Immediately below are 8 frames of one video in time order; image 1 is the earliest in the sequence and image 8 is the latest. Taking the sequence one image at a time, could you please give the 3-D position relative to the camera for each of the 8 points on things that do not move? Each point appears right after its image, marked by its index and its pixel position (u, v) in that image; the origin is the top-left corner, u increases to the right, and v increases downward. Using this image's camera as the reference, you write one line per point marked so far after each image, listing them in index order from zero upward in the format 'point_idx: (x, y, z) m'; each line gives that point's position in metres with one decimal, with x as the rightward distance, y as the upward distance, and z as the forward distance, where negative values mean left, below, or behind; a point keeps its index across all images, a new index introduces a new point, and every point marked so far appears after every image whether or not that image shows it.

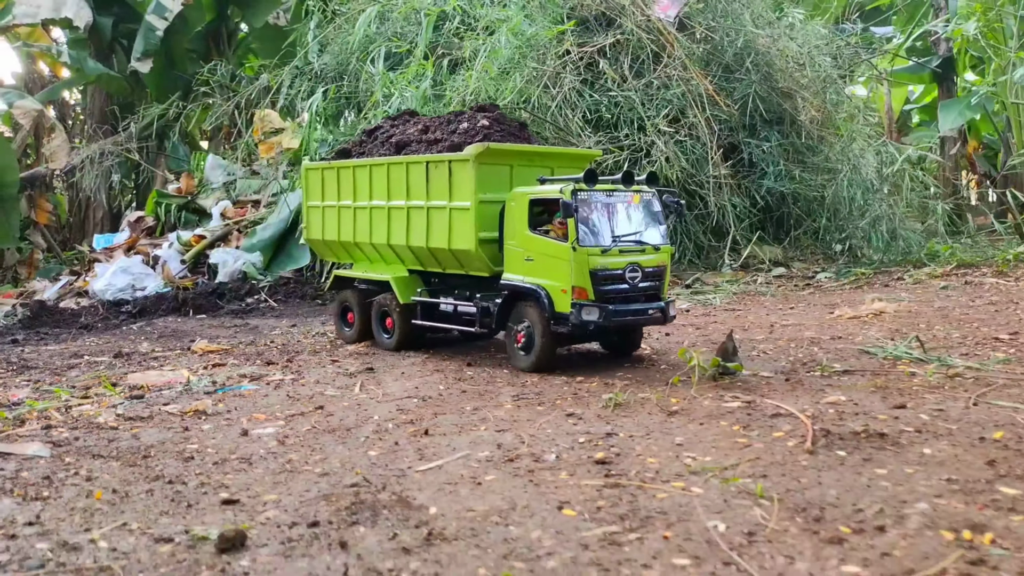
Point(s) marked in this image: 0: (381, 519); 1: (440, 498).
0: (-0.5, -1.0, +4.0) m
1: (-0.3, -0.9, +4.2) m
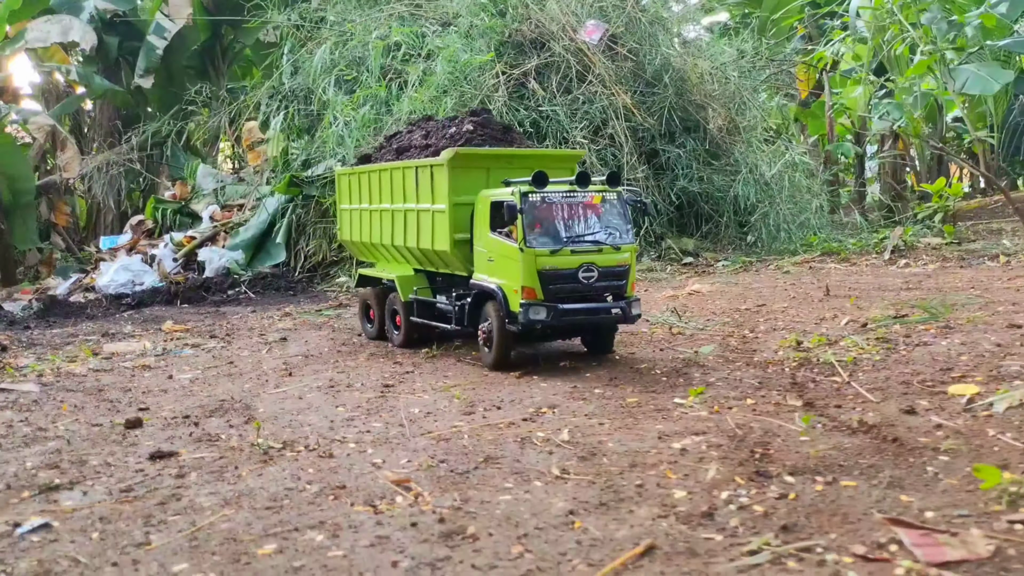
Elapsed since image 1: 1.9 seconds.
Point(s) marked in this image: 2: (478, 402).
0: (-1.9, -0.8, +6.4) m
1: (-1.7, -0.8, +6.6) m
2: (-0.2, -0.7, +6.1) m
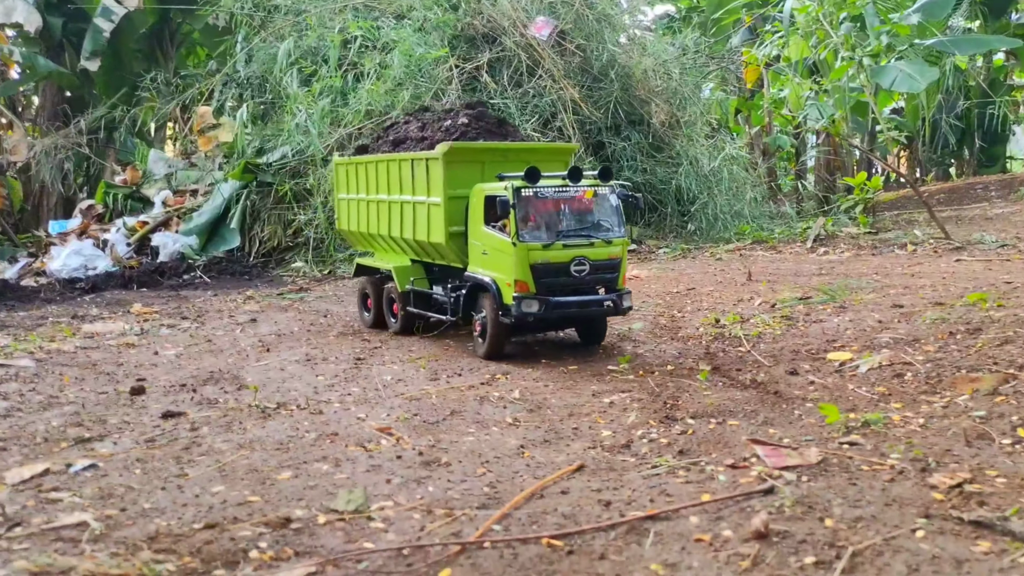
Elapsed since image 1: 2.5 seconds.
0: (-2.2, -0.7, +7.3) m
1: (-2.0, -0.7, +7.6) m
2: (-0.5, -0.6, +7.1) m
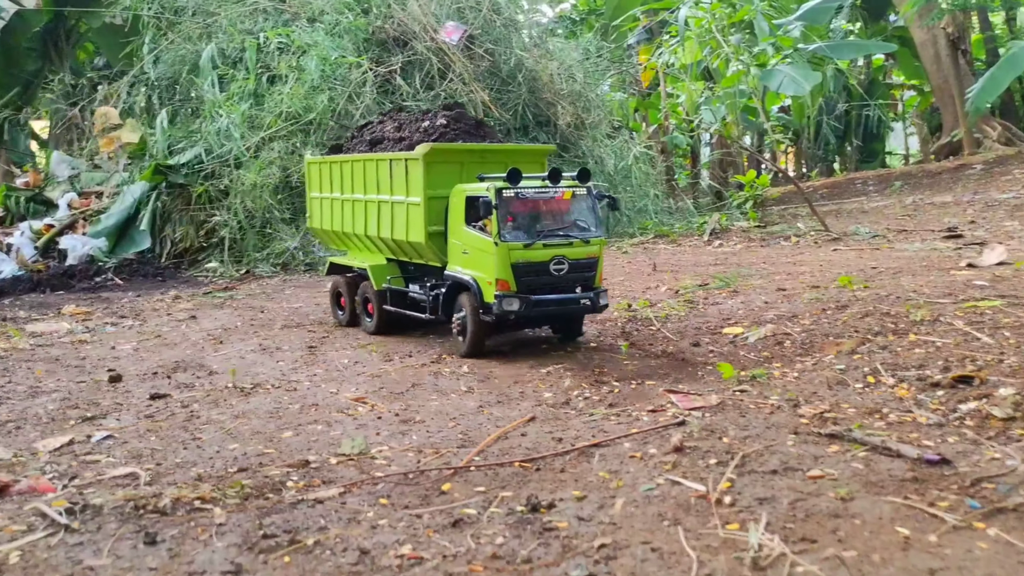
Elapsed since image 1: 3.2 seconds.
0: (-2.7, -0.7, +8.1) m
1: (-2.5, -0.7, +8.4) m
2: (-1.0, -0.5, +8.1) m
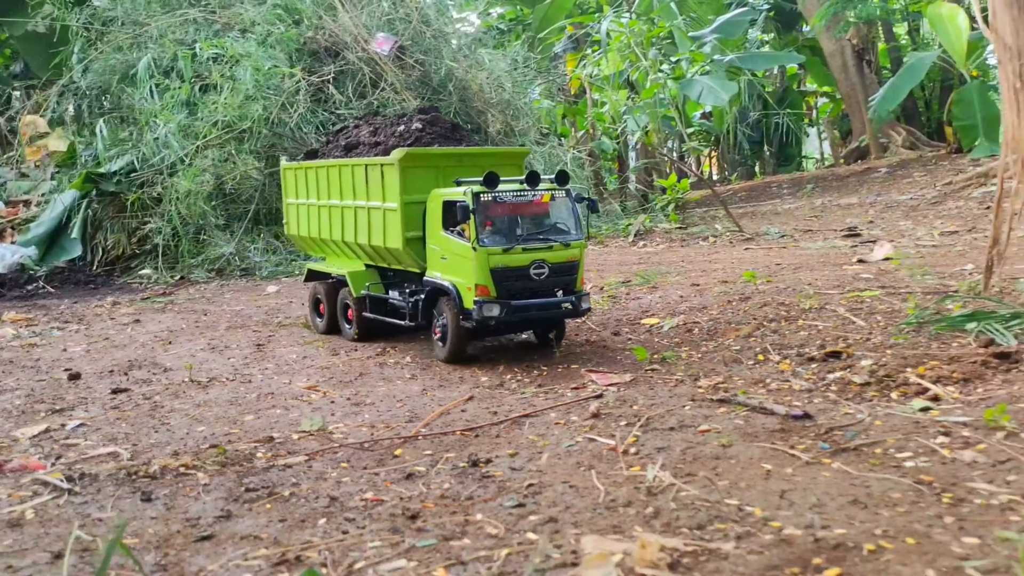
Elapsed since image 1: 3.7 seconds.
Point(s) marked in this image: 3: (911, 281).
0: (-3.3, -0.7, +8.6) m
1: (-3.1, -0.7, +8.9) m
2: (-1.6, -0.5, +8.7) m
3: (+3.5, +0.1, +8.4) m
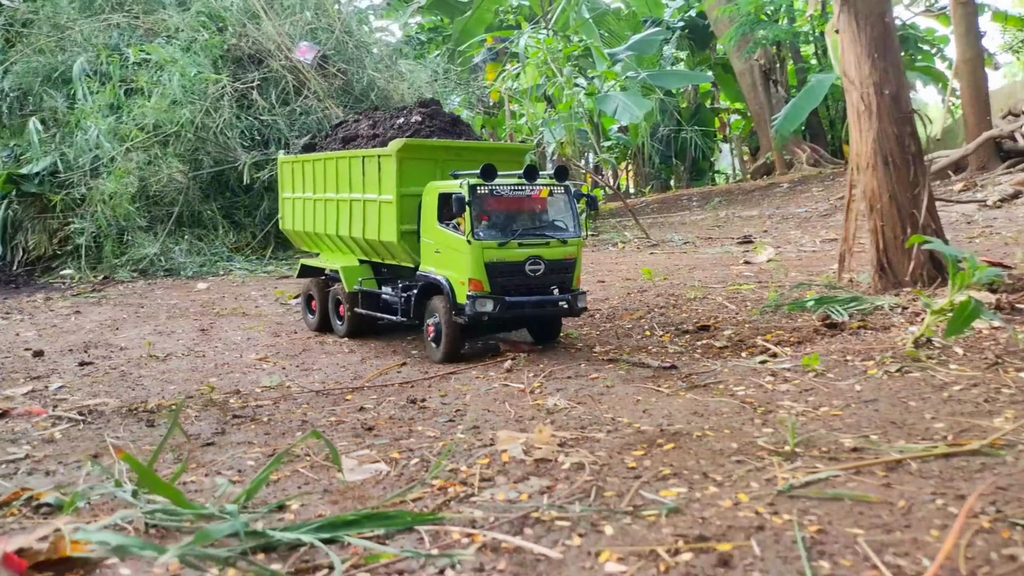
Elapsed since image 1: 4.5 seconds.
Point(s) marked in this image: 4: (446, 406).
0: (-4.0, -0.6, +9.4) m
1: (-3.9, -0.5, +9.7) m
2: (-2.3, -0.4, +9.7) m
3: (+2.8, +0.1, +9.8) m
4: (-0.3, -0.6, +5.0) m
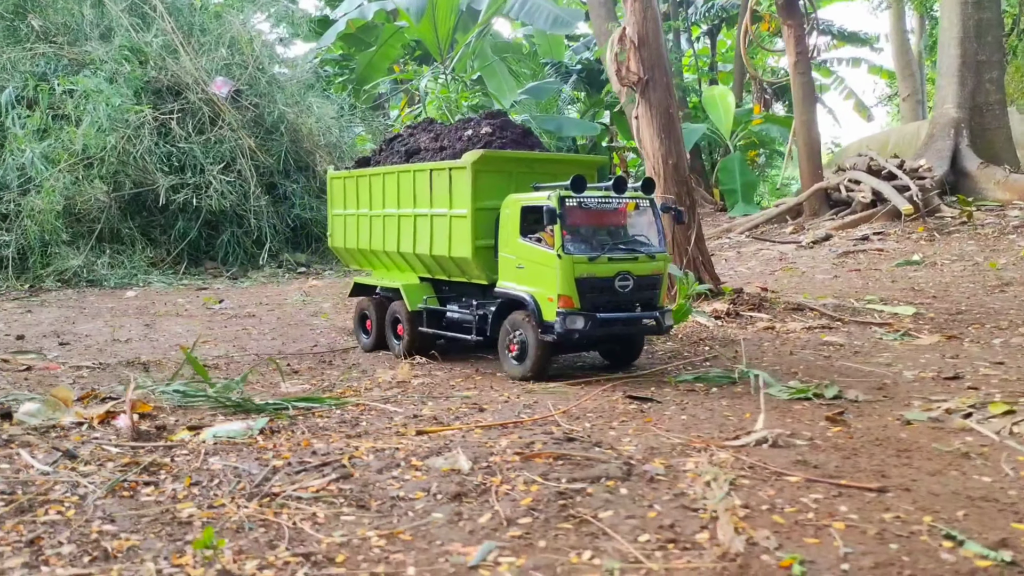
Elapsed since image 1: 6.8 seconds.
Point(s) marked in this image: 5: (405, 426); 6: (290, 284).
0: (-5.4, -0.6, +11.7) m
1: (-5.3, -0.6, +12.0) m
2: (-3.8, -0.5, +12.1) m
3: (+1.3, -0.1, +12.8) m
4: (-1.3, -0.6, +7.7) m
5: (-0.5, -0.7, +4.8) m
6: (-3.4, +0.1, +14.8) m
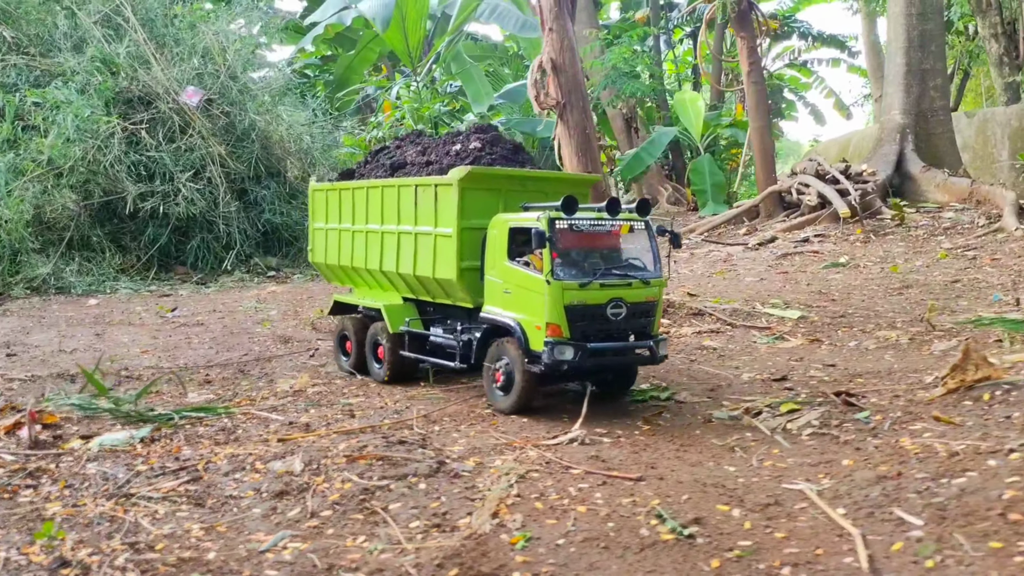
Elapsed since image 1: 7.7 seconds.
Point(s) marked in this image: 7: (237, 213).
0: (-6.3, -0.8, +12.3) m
1: (-6.2, -0.7, +12.7) m
2: (-4.6, -0.6, +12.8) m
3: (+0.4, -0.2, +13.5) m
4: (-2.2, -0.7, +8.4) m
5: (-1.4, -0.8, +5.5) m
6: (-4.3, 0.0, +15.4) m
7: (-4.8, +1.2, +16.3) m
